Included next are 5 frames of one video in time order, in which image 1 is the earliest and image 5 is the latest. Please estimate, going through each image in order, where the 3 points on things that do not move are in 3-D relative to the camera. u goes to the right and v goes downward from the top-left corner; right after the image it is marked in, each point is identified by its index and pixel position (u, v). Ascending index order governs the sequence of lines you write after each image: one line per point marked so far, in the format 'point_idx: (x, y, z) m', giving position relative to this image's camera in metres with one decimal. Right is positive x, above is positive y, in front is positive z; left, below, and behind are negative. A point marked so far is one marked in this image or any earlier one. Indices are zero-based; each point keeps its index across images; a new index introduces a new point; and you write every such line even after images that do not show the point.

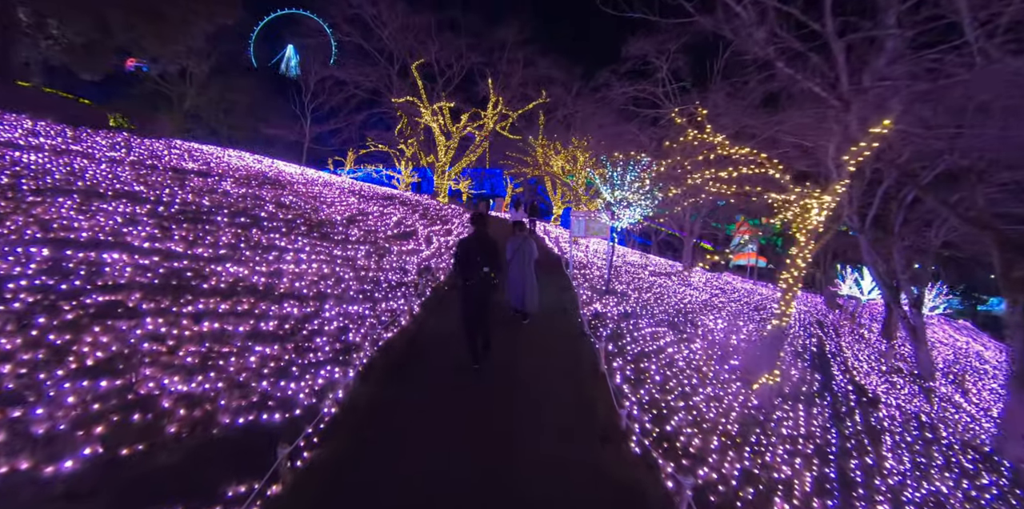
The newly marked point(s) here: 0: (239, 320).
0: (-3.2, -0.8, +5.0) m
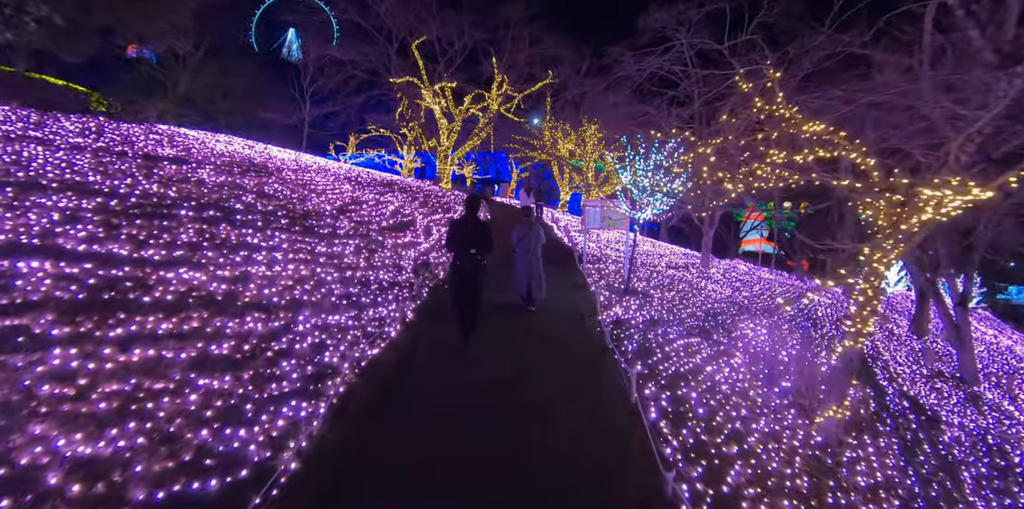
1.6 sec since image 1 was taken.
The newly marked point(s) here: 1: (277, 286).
0: (-3.1, -0.8, +4.1) m
1: (-3.1, -0.4, +5.6) m
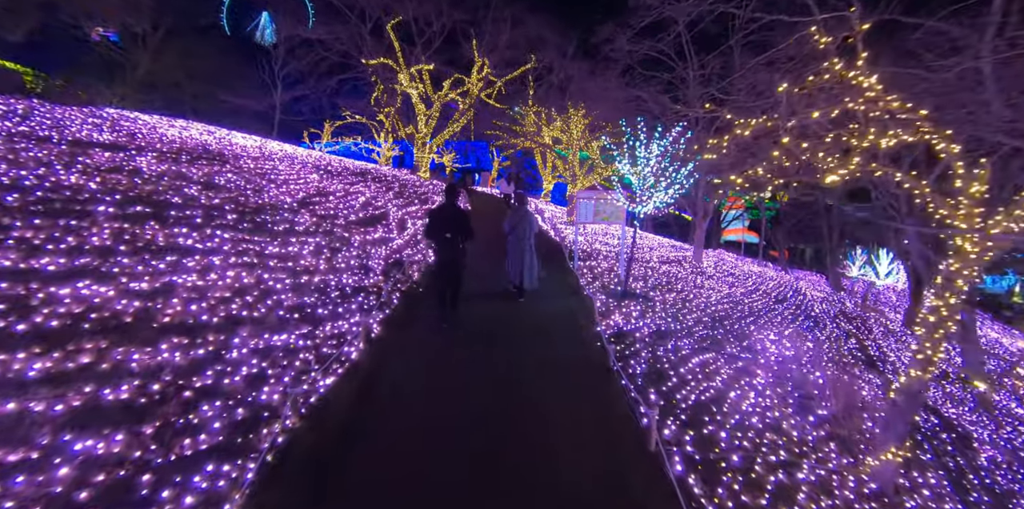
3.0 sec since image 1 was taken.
0: (-3.2, -1.0, +3.1) m
1: (-3.2, -0.5, +4.6) m
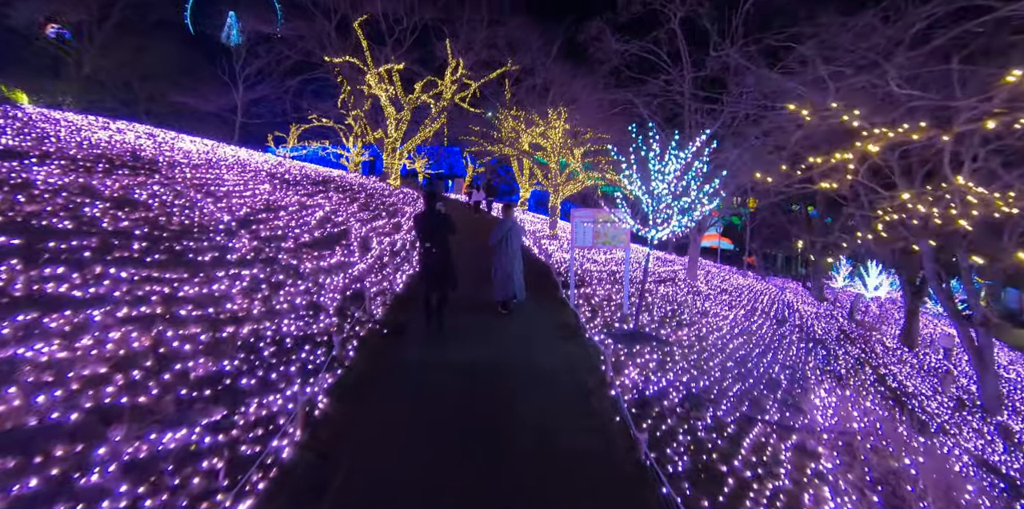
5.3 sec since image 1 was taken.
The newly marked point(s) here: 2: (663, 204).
0: (-3.1, -1.4, +1.6) m
1: (-3.3, -0.9, +3.2) m
2: (+3.0, +1.0, +8.2) m
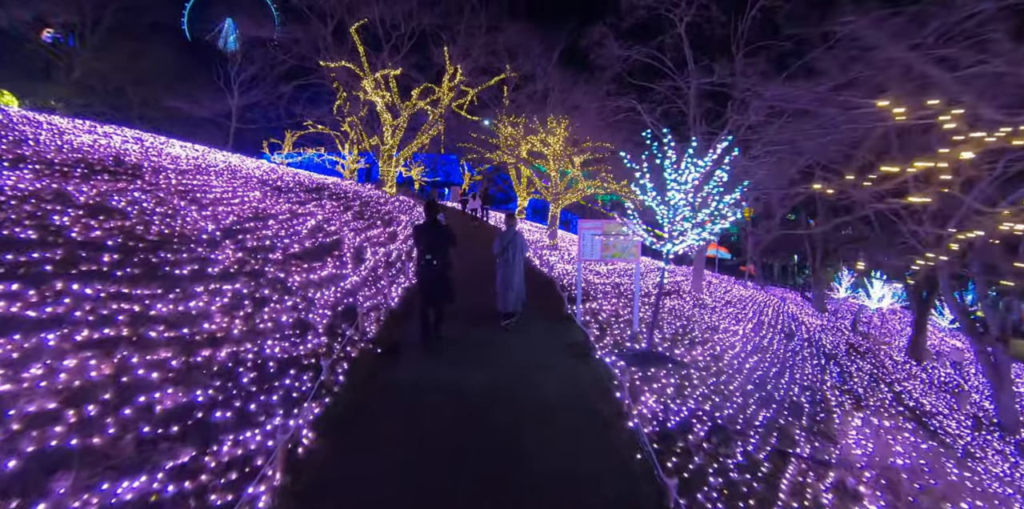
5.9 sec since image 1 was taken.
0: (-3.1, -1.5, +1.2) m
1: (-3.2, -1.1, +2.8) m
2: (+3.0, +0.7, +7.9) m
